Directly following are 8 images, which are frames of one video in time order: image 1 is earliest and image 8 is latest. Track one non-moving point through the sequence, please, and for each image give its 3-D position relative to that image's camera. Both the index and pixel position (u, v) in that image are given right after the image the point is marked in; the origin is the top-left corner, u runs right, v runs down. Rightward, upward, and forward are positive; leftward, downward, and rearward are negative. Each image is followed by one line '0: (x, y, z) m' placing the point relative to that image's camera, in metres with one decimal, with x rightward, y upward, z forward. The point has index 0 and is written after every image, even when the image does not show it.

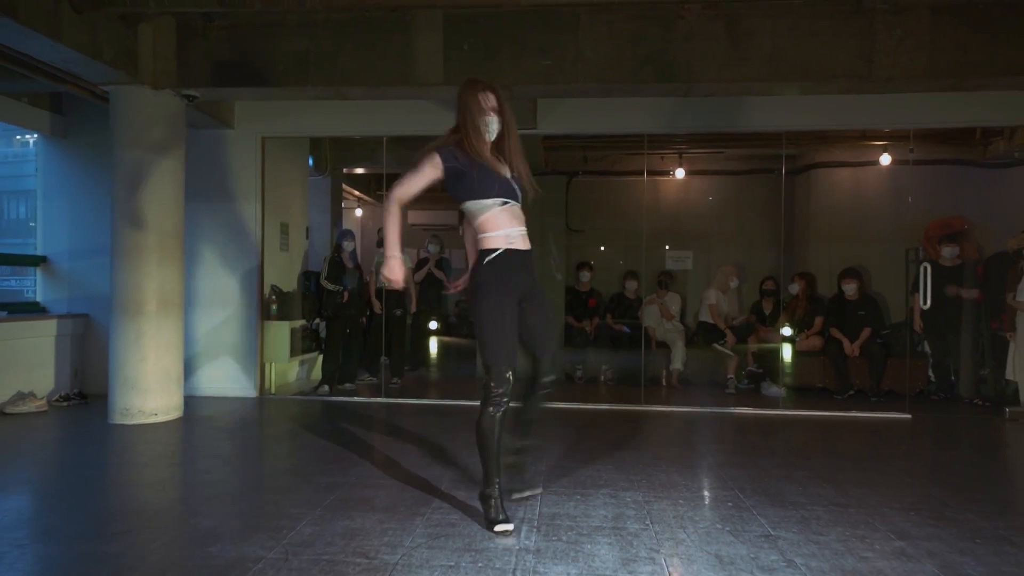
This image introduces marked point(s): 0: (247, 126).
0: (-3.1, +2.0, +8.0) m
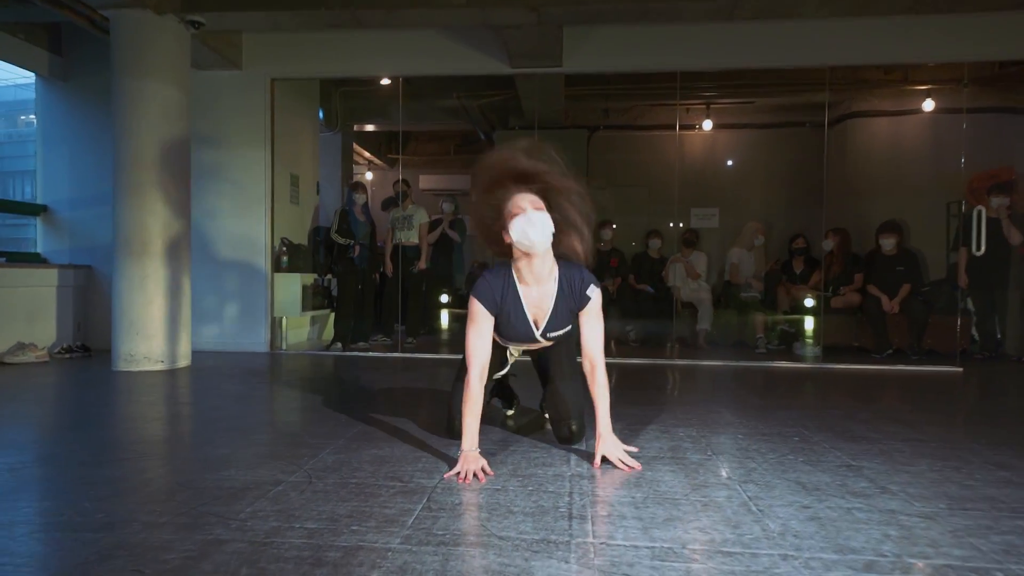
0: (-2.9, +2.5, +7.6) m
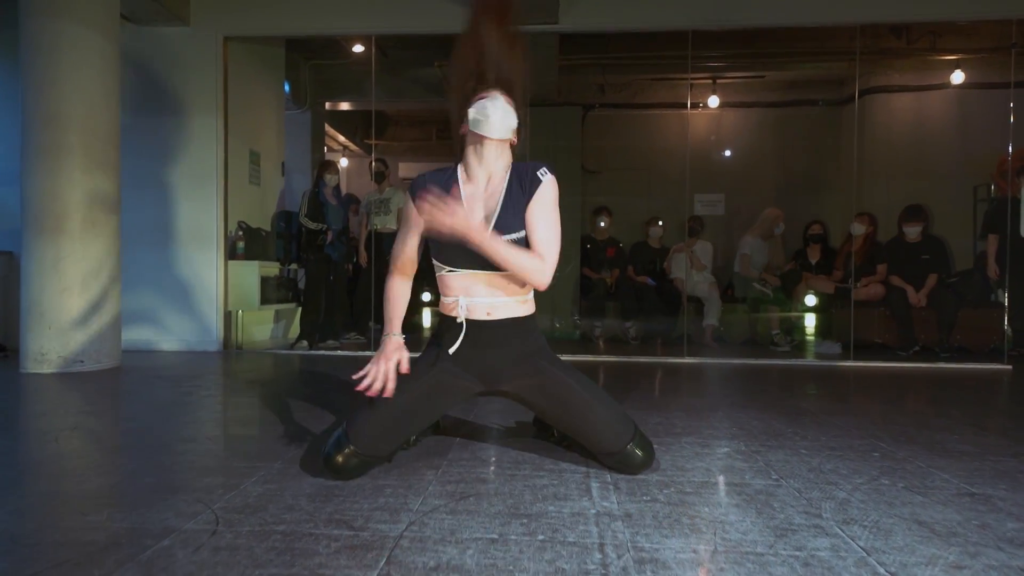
0: (-3.0, +2.6, +6.6) m
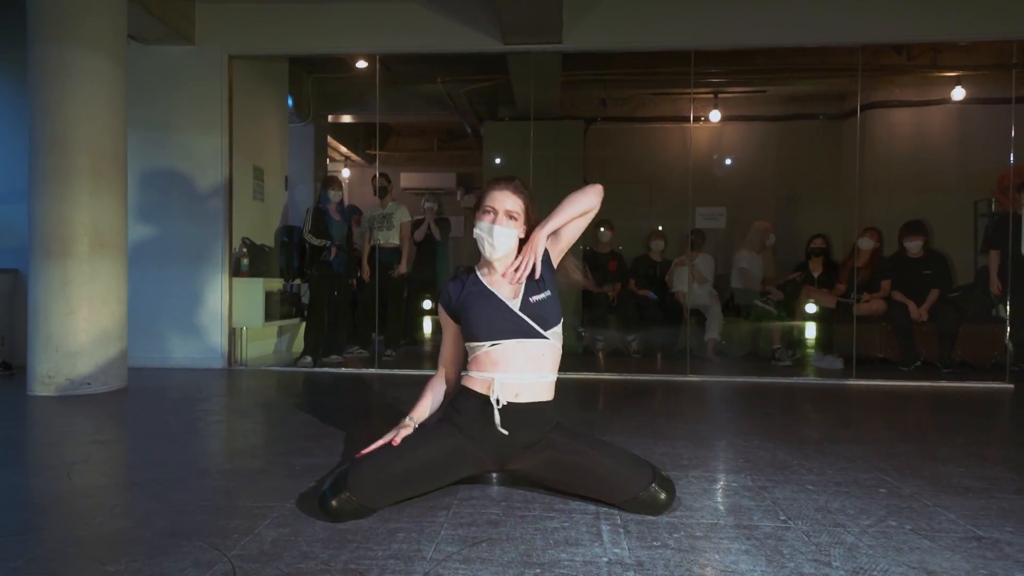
0: (-3.0, +2.4, +6.7) m
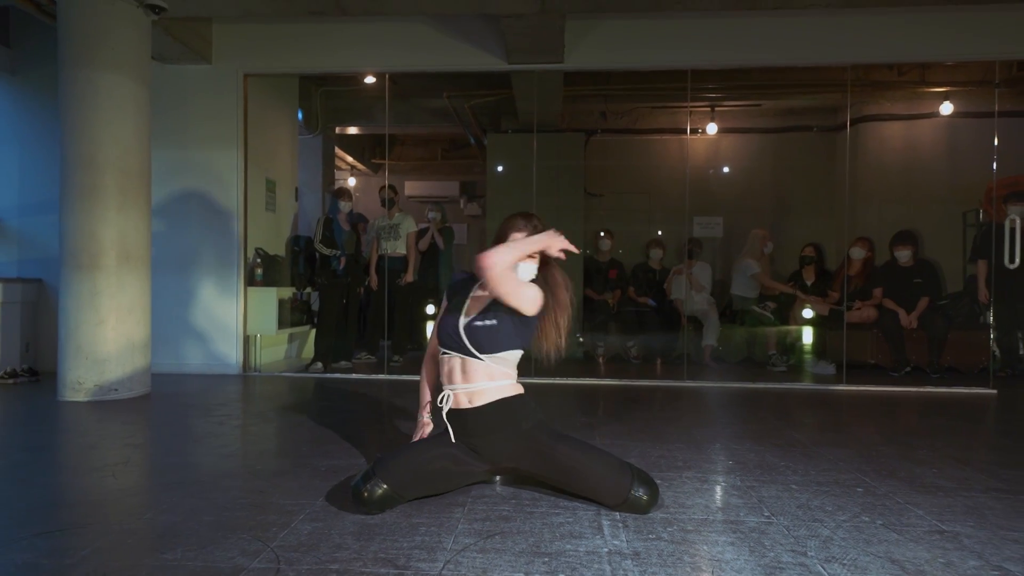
0: (-2.9, +2.3, +6.9) m
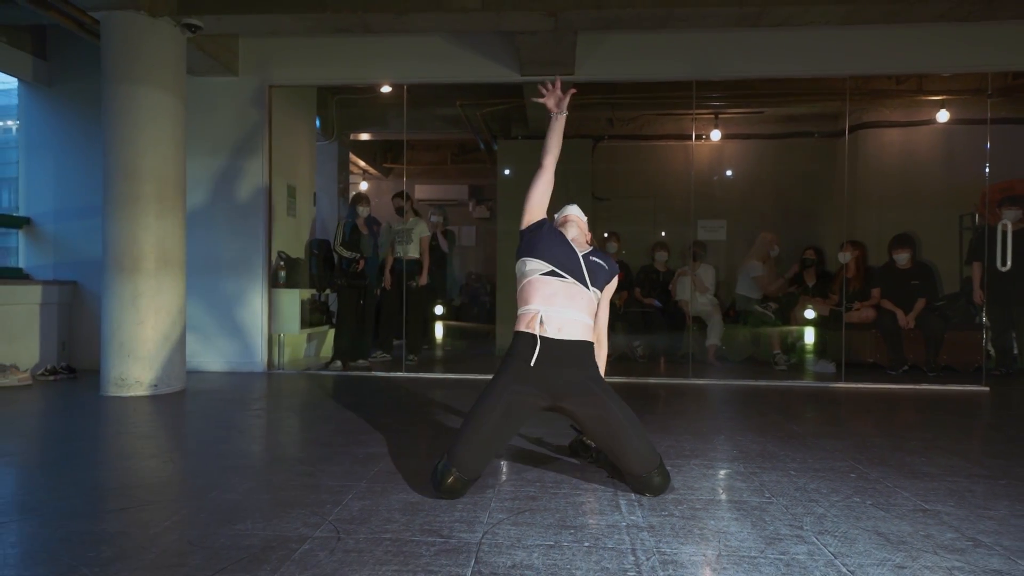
0: (-2.8, +2.3, +7.2) m
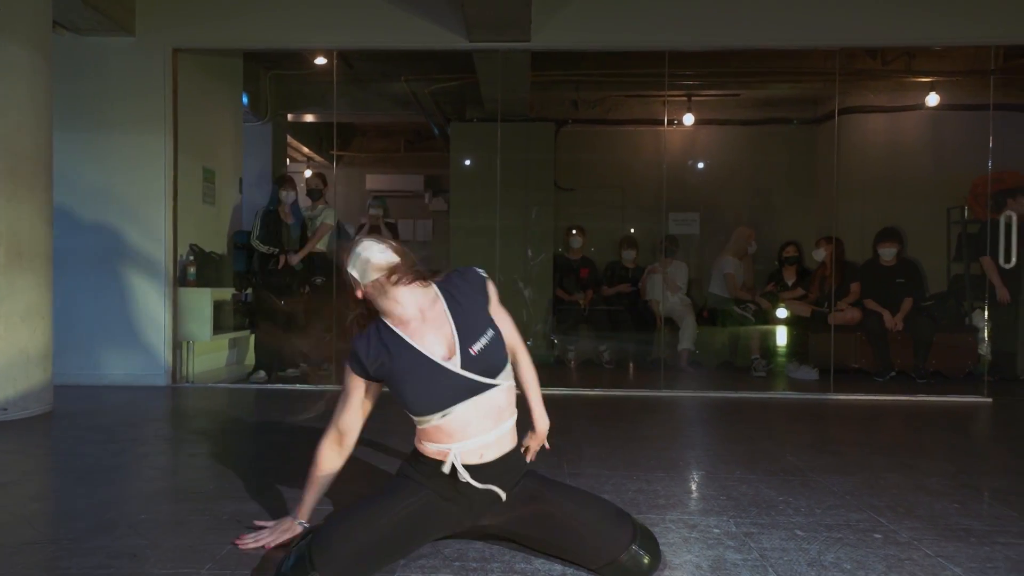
0: (-3.3, +2.3, +6.2) m
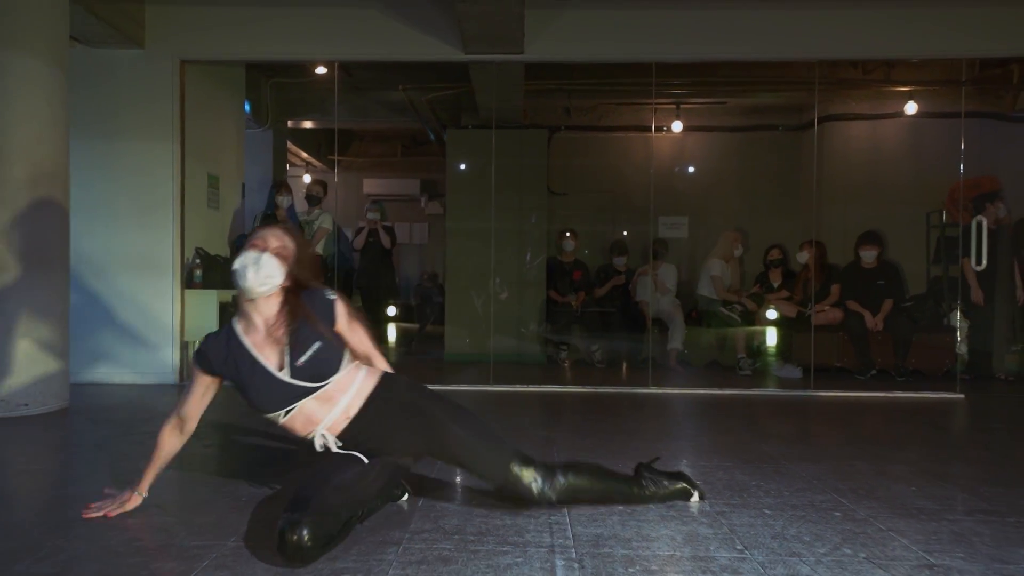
0: (-3.3, +2.3, +6.5) m
